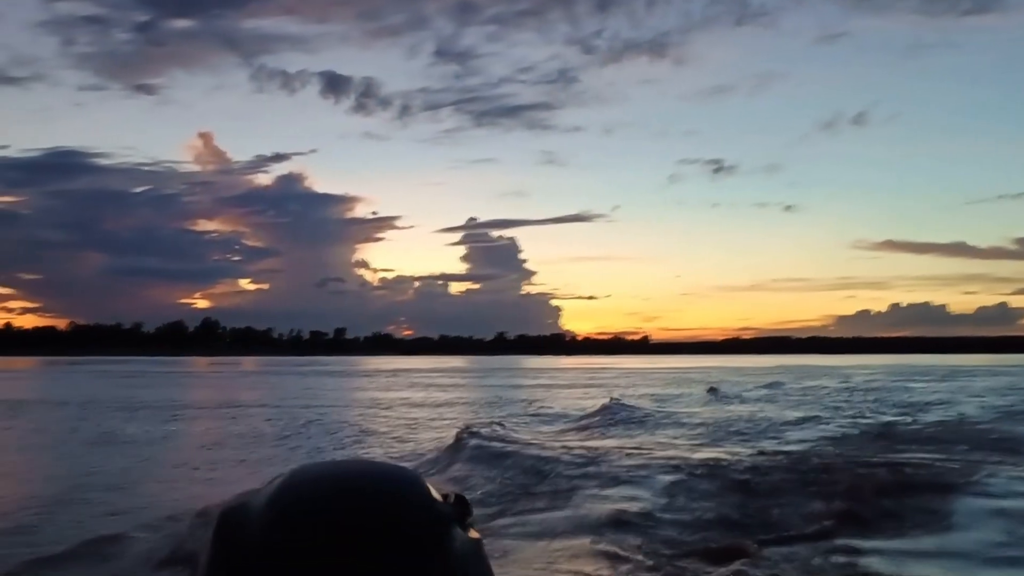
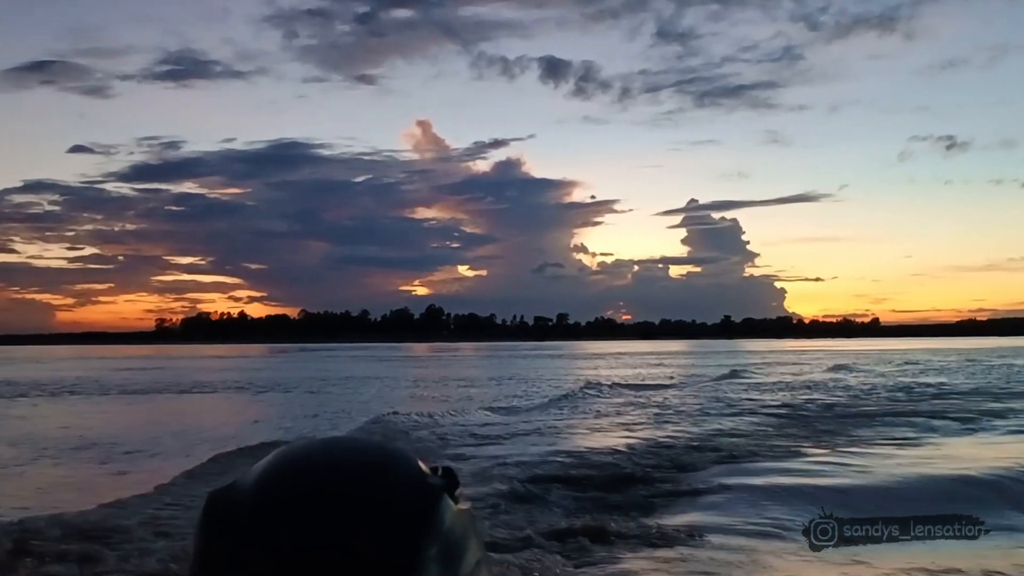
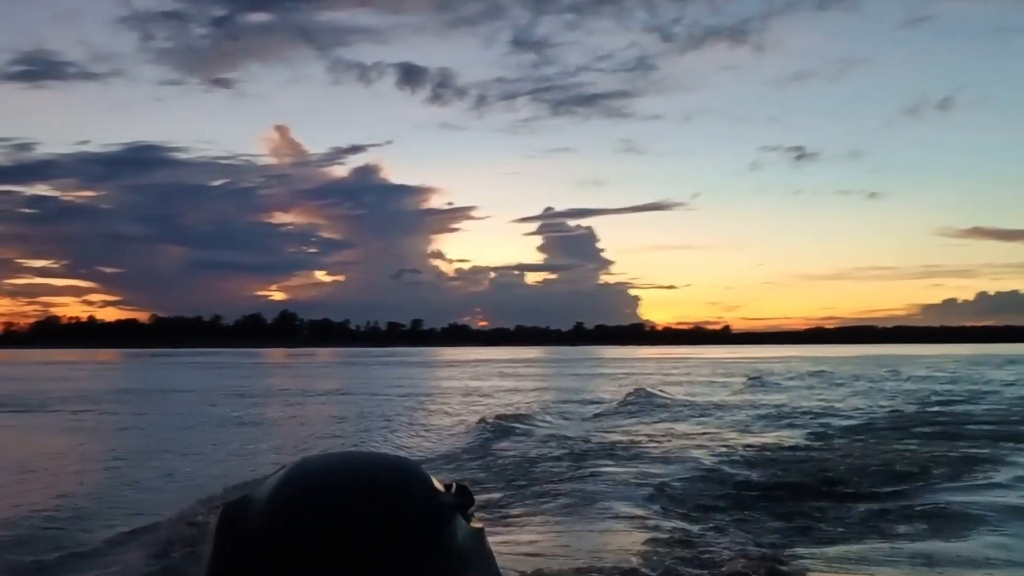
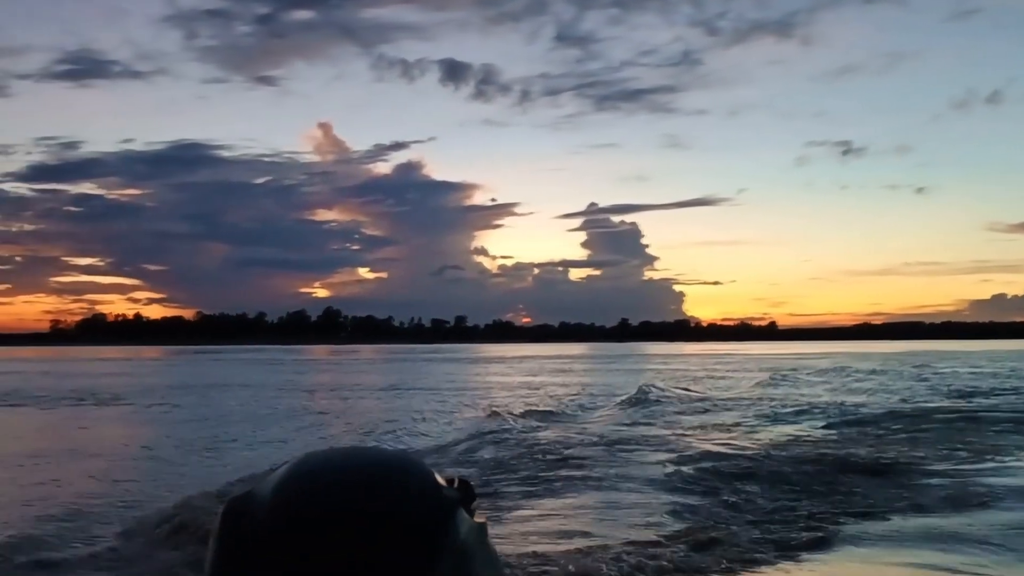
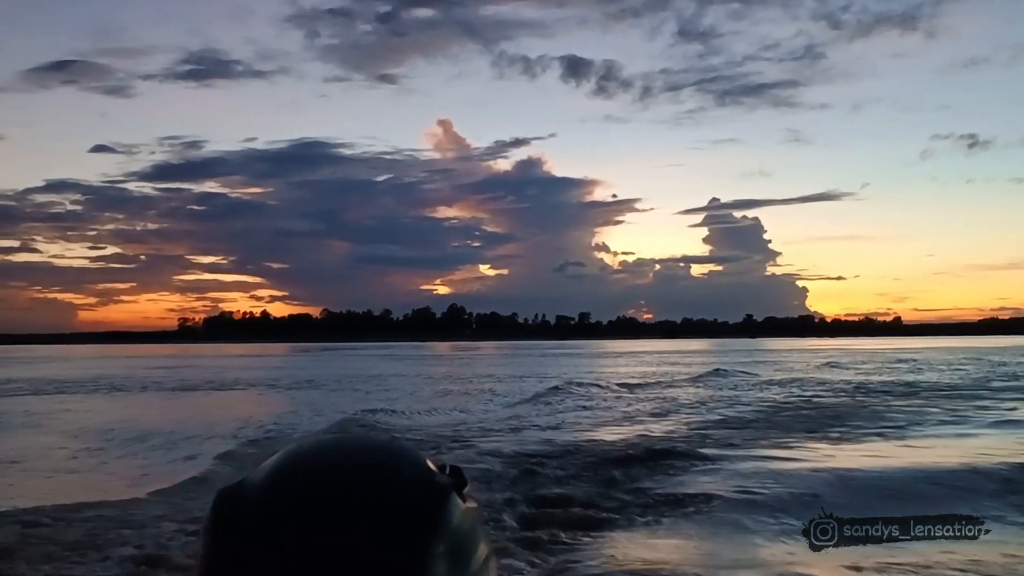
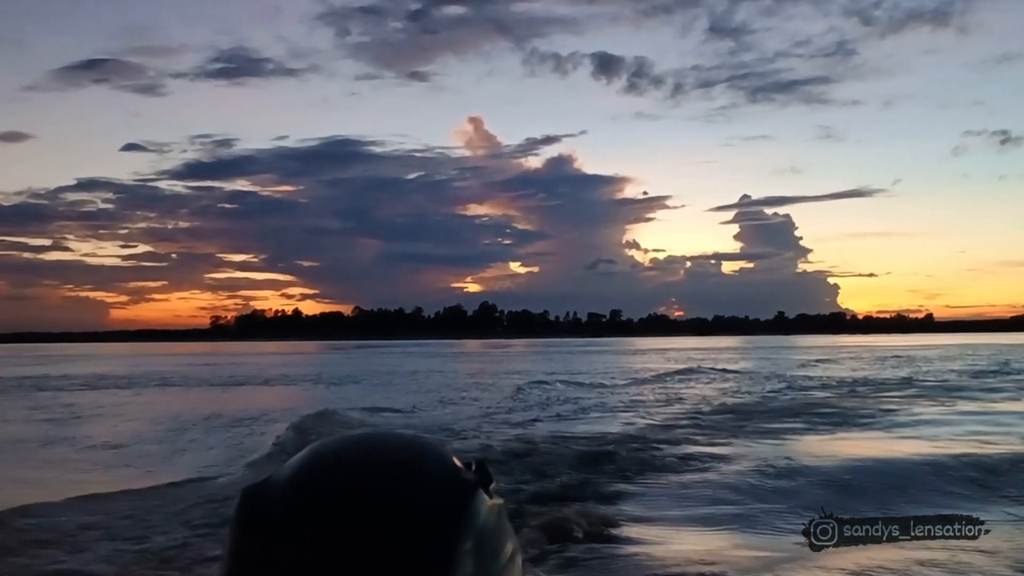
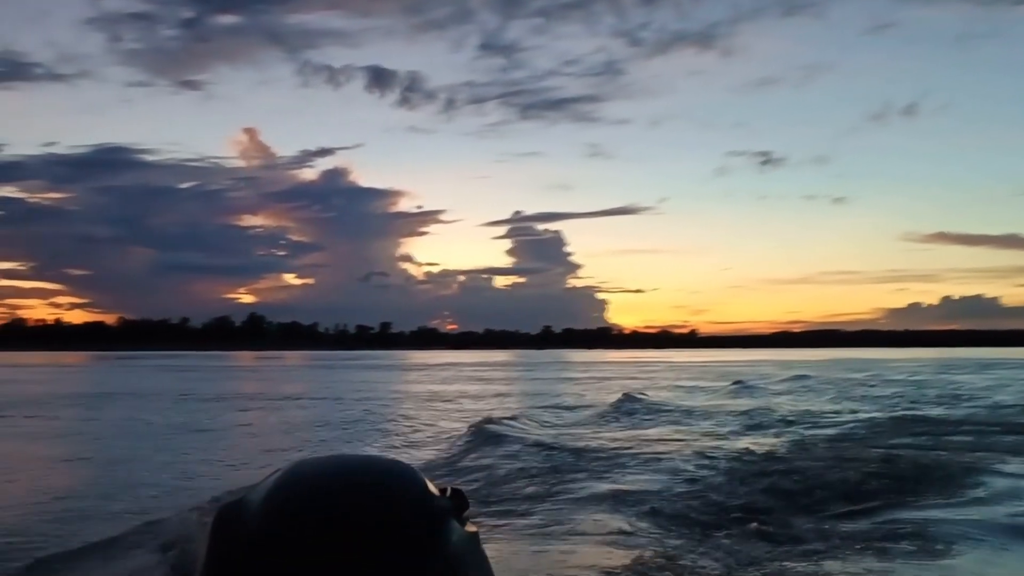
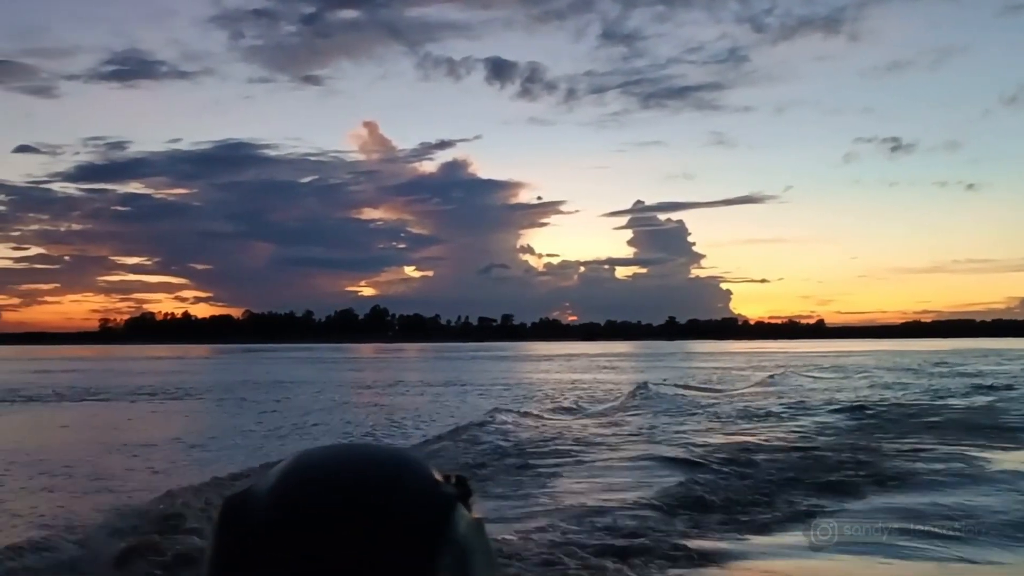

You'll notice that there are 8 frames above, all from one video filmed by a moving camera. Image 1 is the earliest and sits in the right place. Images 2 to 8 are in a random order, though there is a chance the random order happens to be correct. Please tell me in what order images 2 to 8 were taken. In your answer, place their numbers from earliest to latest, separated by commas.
7, 3, 4, 8, 2, 5, 6
